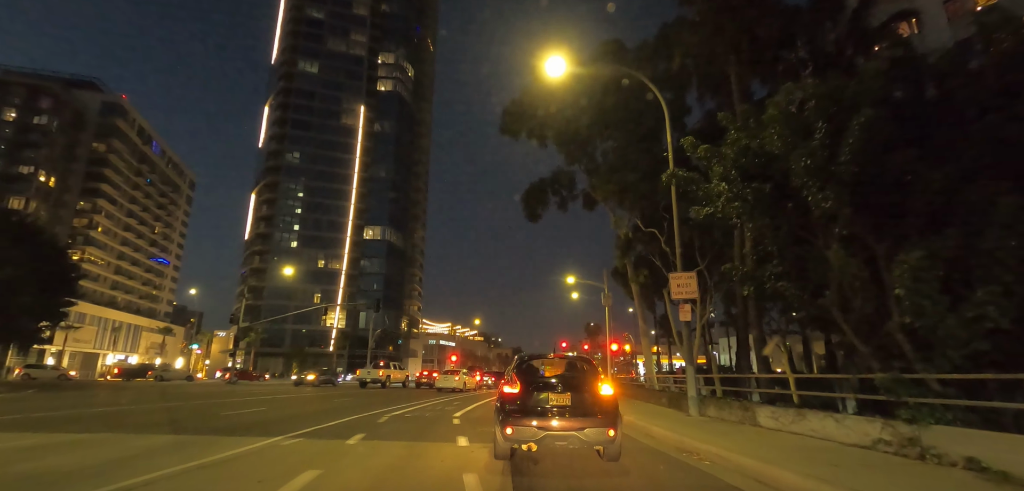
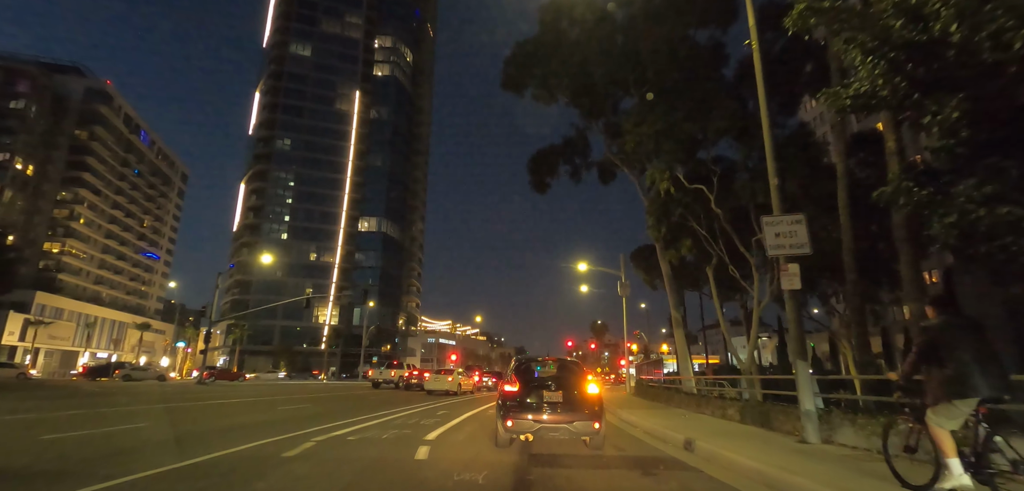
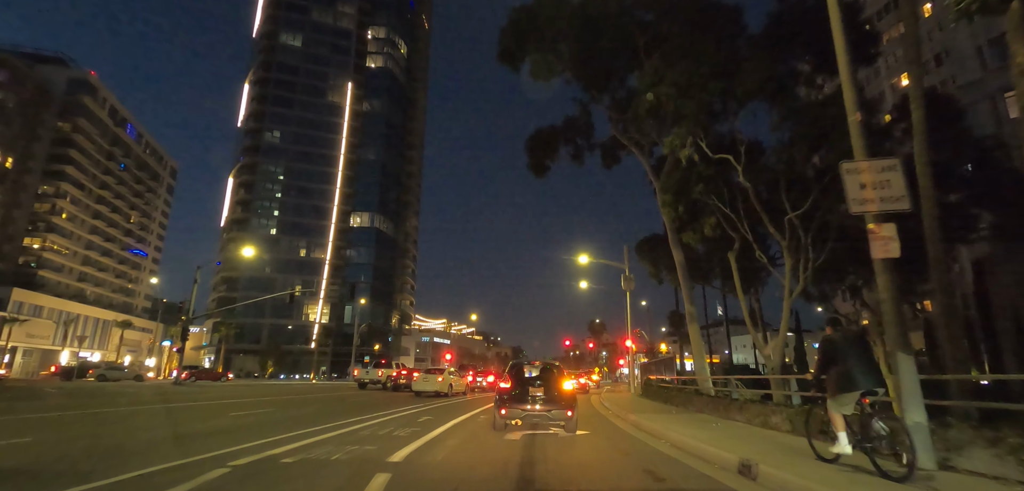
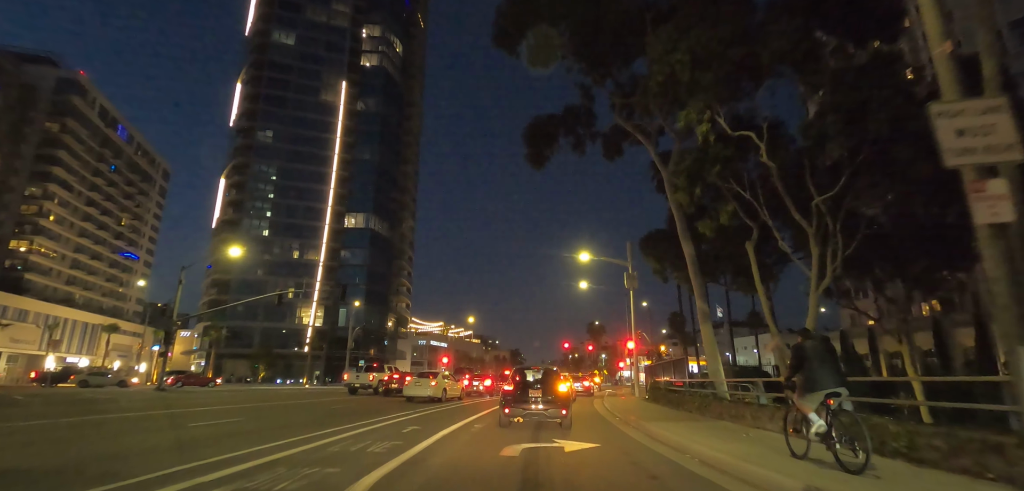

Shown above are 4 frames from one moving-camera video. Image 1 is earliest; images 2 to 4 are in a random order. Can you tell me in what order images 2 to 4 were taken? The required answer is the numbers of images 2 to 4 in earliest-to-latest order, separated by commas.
2, 3, 4
